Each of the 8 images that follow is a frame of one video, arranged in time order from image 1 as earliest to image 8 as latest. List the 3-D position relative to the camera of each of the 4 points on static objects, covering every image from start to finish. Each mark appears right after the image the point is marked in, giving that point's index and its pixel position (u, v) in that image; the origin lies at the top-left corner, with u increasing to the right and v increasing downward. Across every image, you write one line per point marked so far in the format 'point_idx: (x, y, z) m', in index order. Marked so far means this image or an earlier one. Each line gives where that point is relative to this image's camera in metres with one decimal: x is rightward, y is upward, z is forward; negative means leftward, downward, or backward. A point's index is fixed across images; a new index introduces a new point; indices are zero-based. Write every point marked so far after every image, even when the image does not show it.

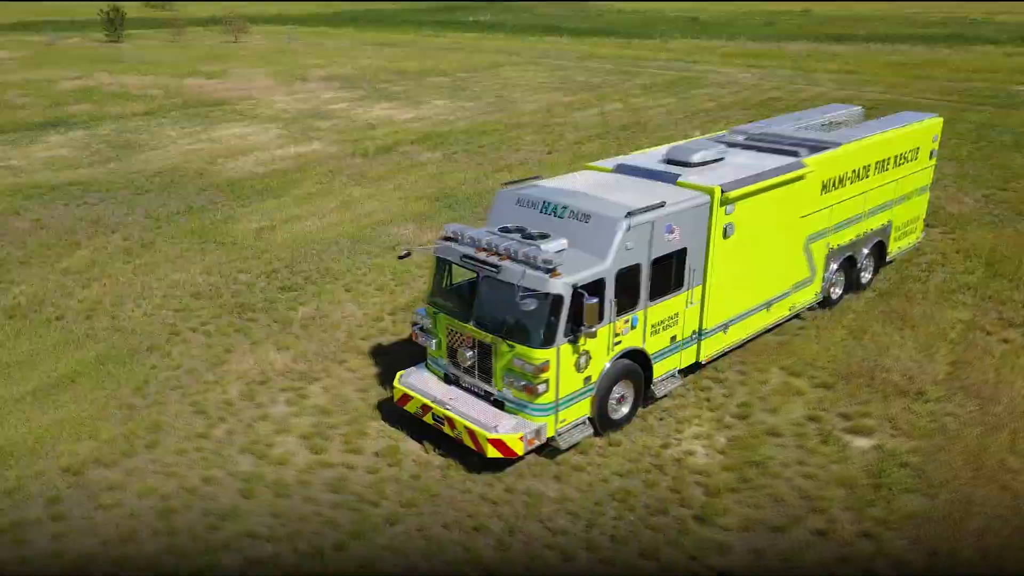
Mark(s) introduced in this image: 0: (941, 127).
0: (+7.5, +2.8, +14.1) m
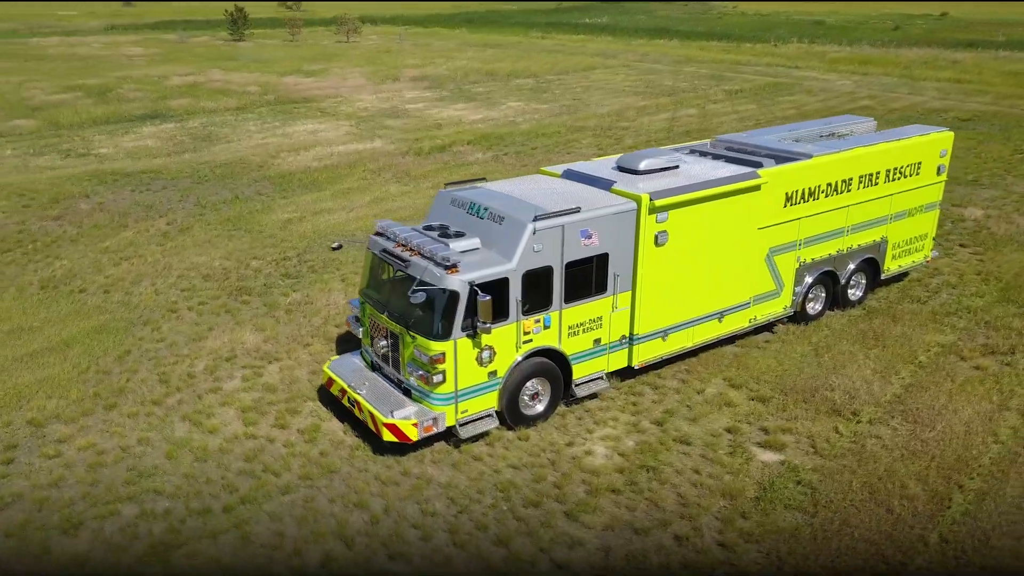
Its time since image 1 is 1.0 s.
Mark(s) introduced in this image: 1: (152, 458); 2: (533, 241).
0: (+7.3, +2.4, +13.5) m
1: (-4.1, -1.9, +9.2) m
2: (+0.2, +0.5, +9.0) m
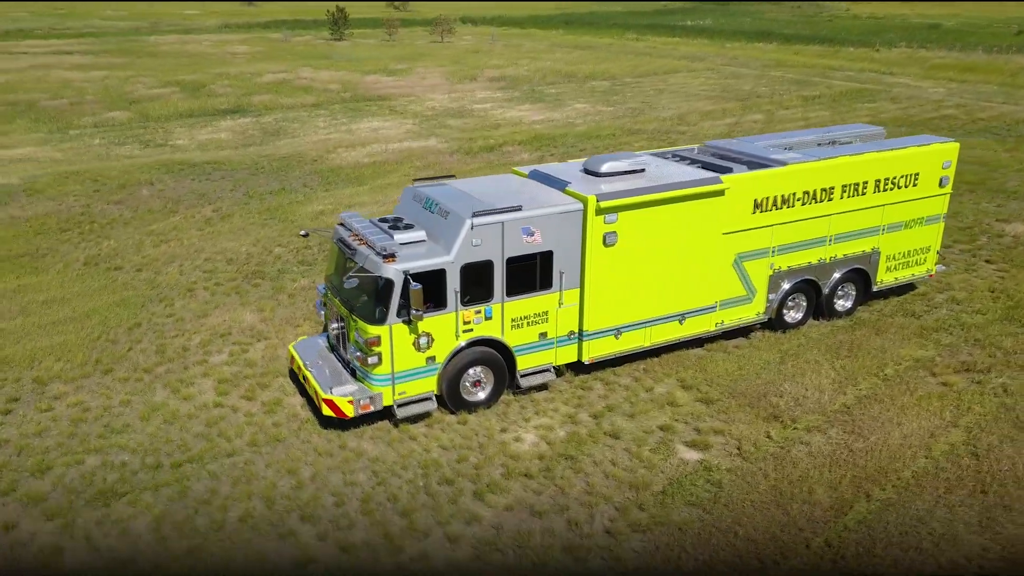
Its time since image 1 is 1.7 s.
0: (+7.2, +2.2, +13.1) m
1: (-4.8, -1.6, +10.2) m
2: (-0.5, +0.6, +9.5) m
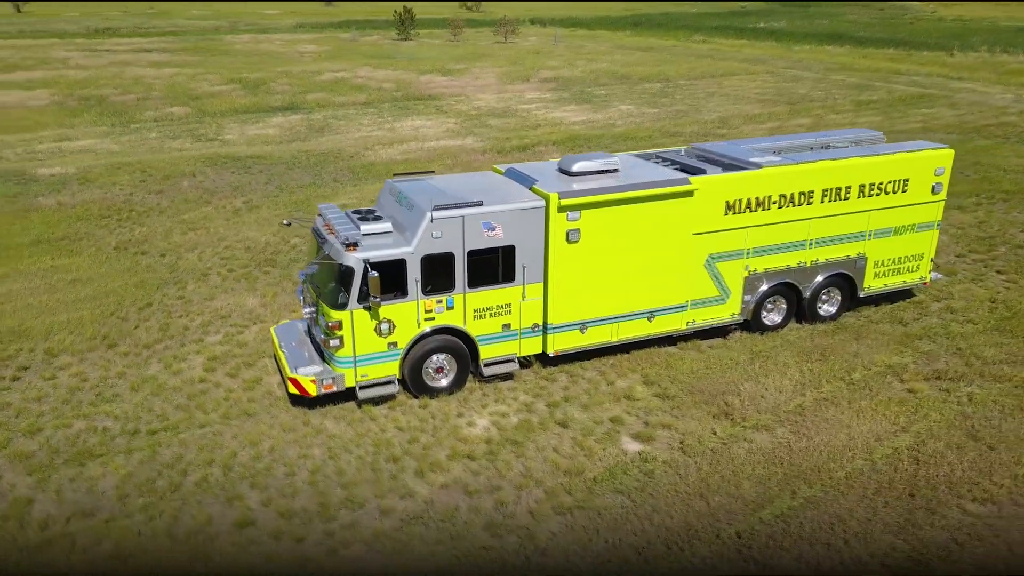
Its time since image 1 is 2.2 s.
0: (+7.0, +2.1, +13.0) m
1: (-5.4, -1.4, +11.1) m
2: (-1.0, +0.7, +10.0) m
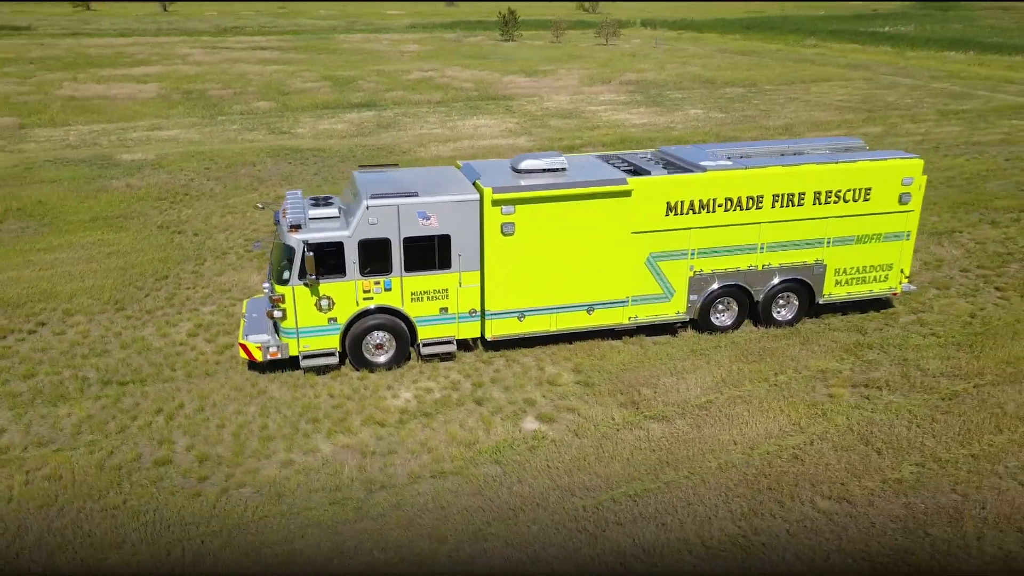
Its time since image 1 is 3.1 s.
0: (+6.4, +1.9, +12.9) m
1: (-6.2, -0.9, +12.7) m
2: (-2.0, +1.0, +11.0) m
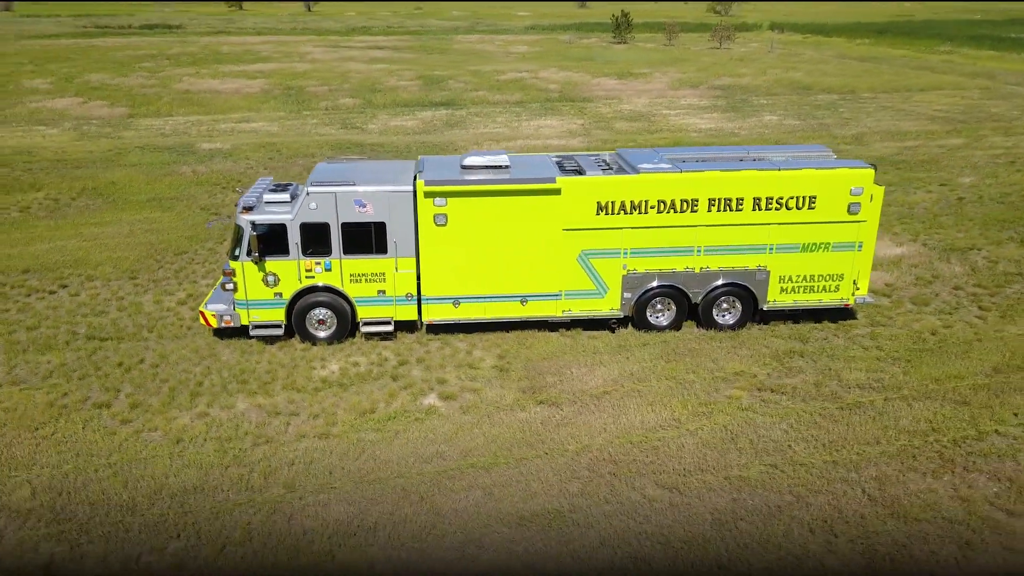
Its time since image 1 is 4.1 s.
0: (+5.6, +1.7, +12.7) m
1: (-7.1, -0.3, +14.4) m
2: (-3.0, +1.3, +12.2) m
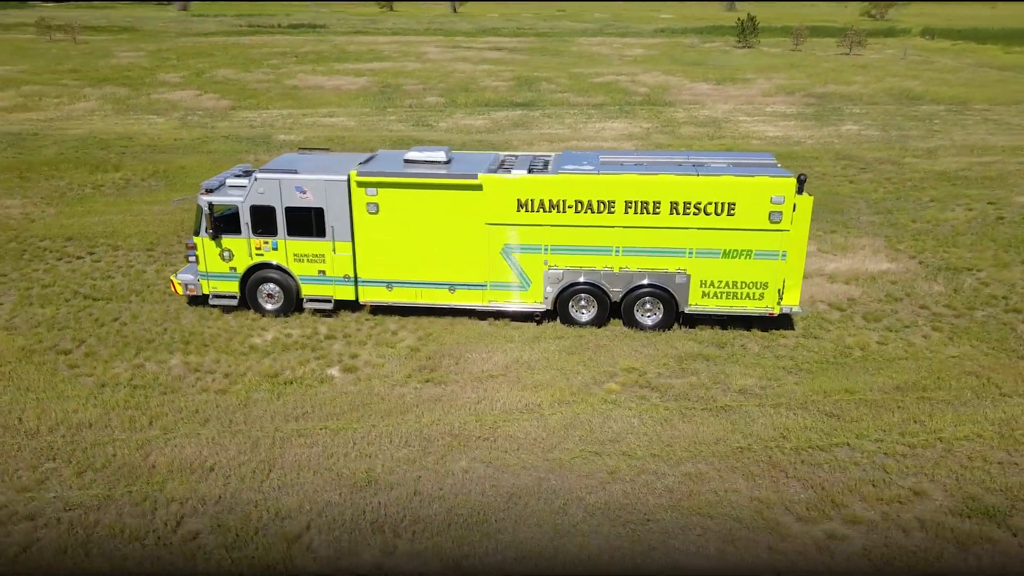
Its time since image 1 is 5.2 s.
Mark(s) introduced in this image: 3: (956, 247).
0: (+4.3, +1.6, +12.7) m
1: (-8.0, +0.3, +16.5) m
2: (-4.2, +1.7, +13.6) m
3: (+10.1, +1.0, +18.6) m
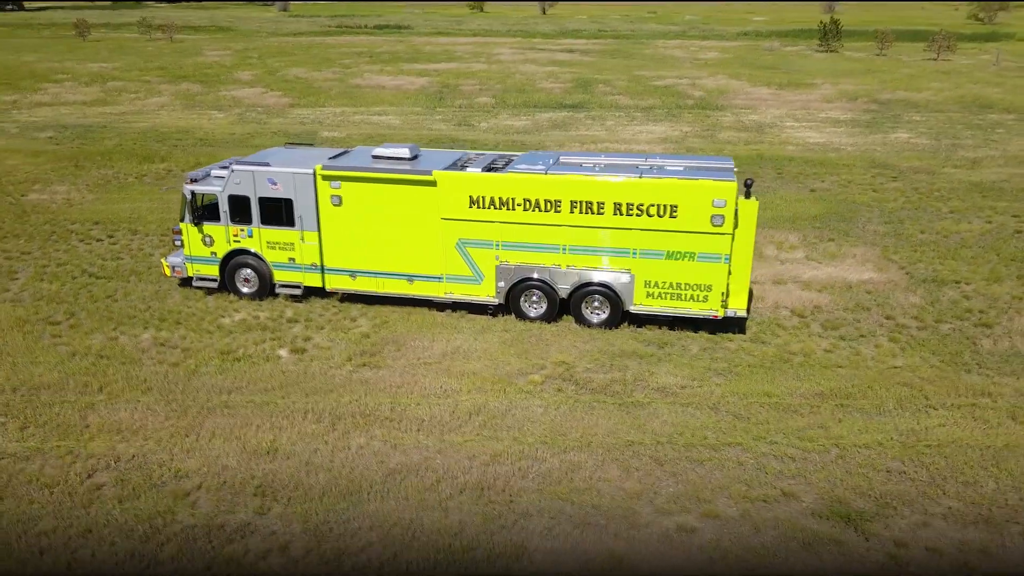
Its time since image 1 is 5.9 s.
0: (+3.5, +1.5, +12.8) m
1: (-8.4, +0.7, +17.9) m
2: (-5.0, +2.0, +14.6) m
3: (+9.8, +0.7, +18.1) m
